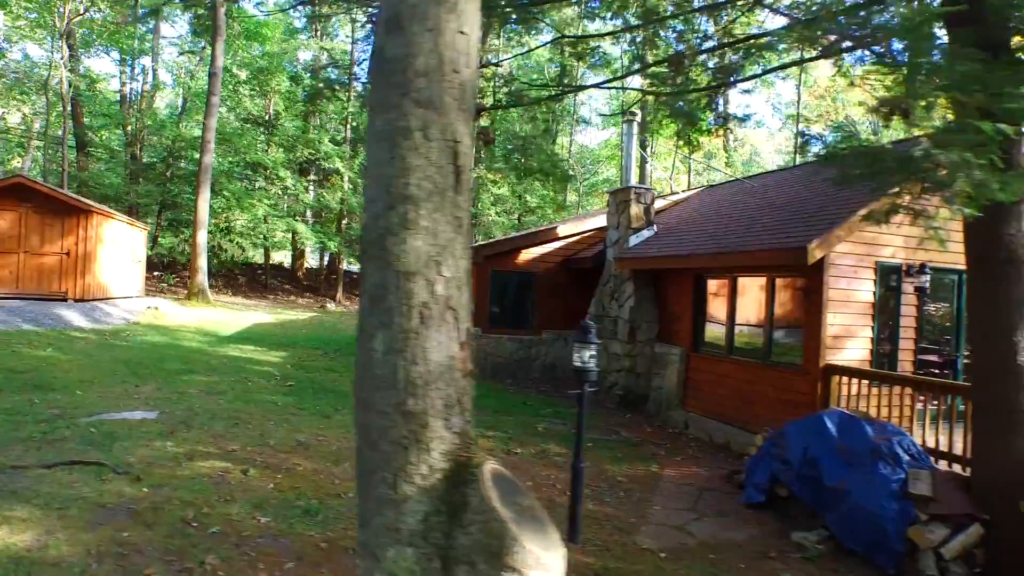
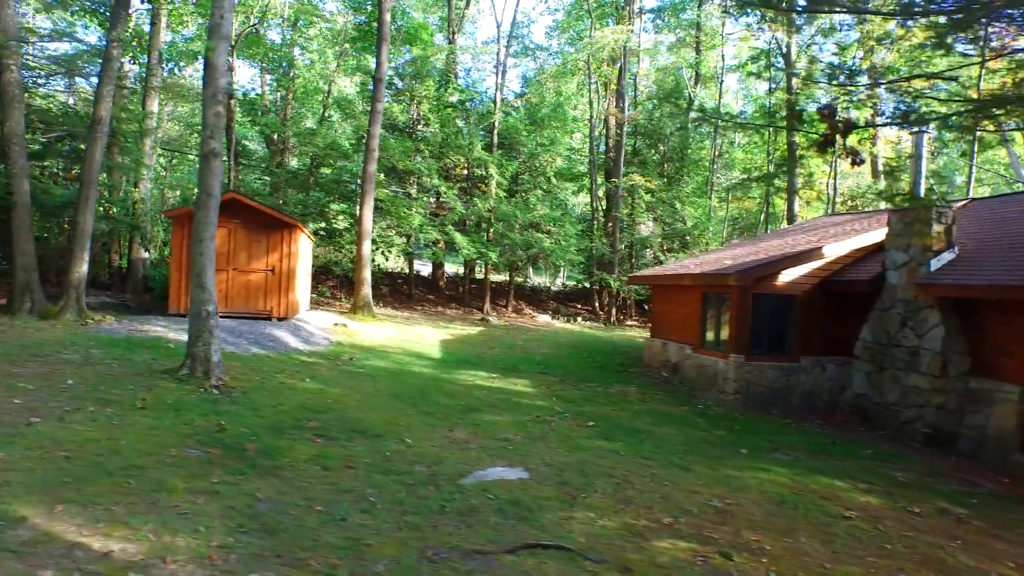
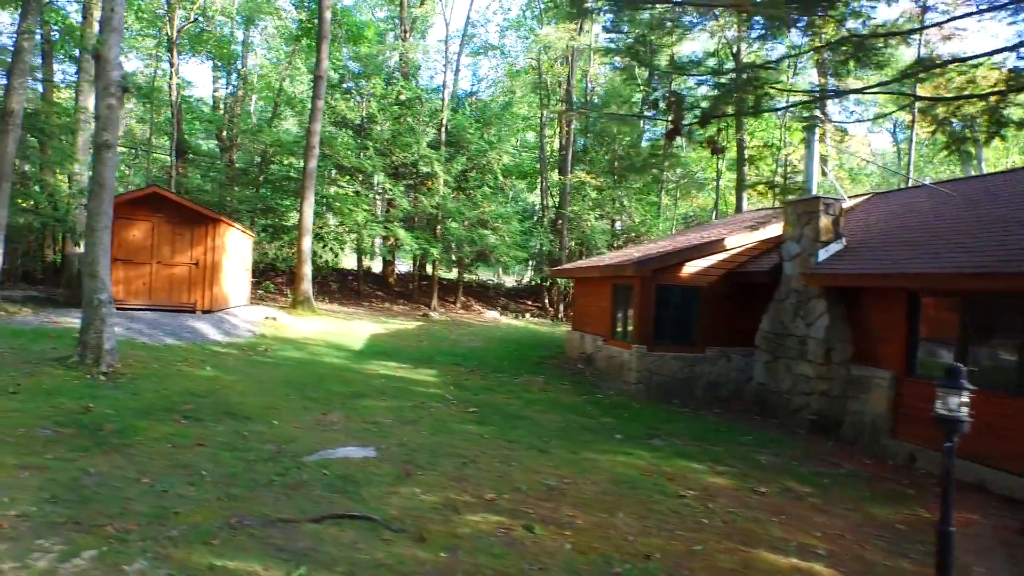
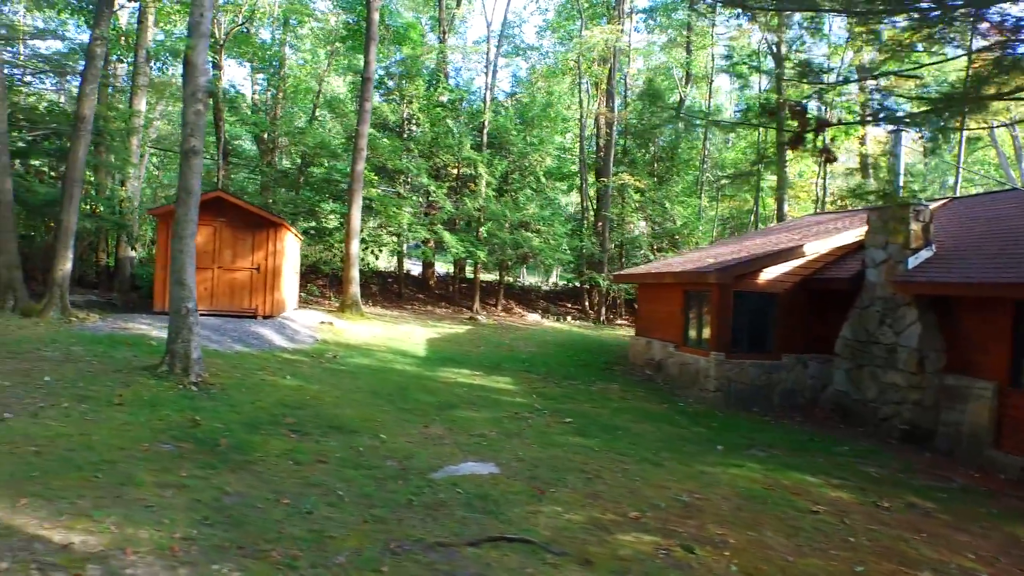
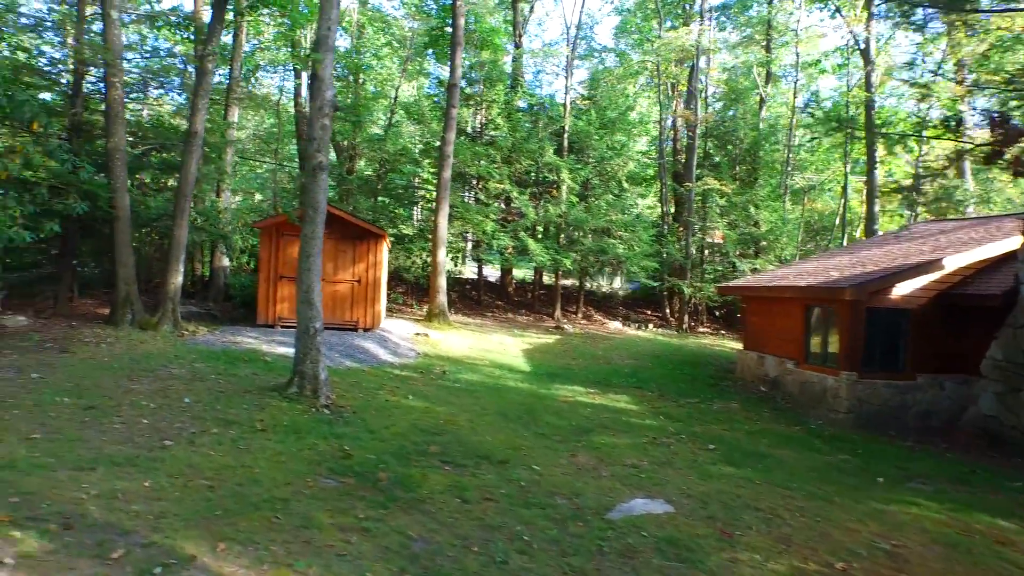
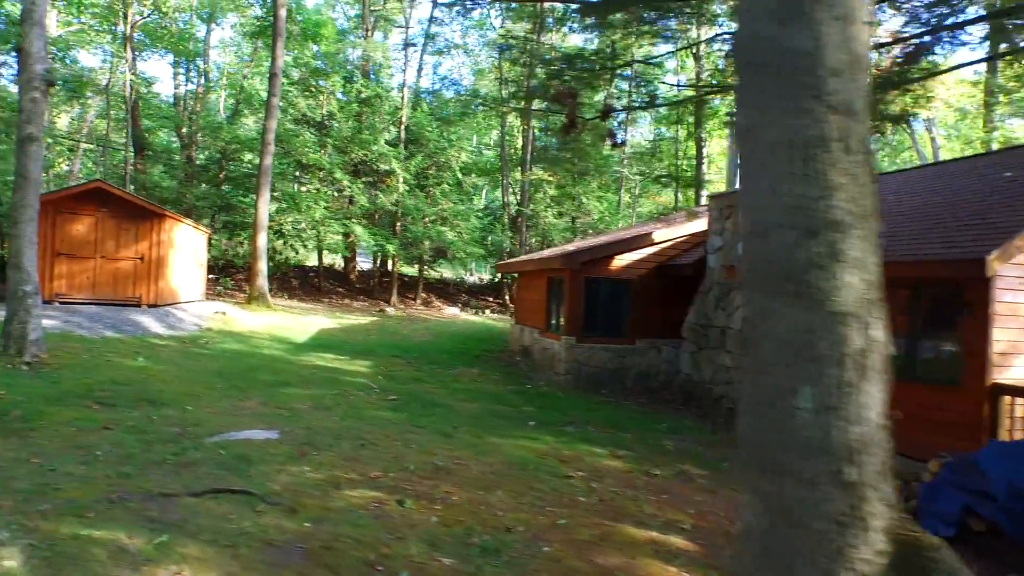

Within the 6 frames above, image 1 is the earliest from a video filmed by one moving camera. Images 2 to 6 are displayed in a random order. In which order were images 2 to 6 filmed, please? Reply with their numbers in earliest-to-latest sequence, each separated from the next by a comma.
6, 3, 4, 2, 5
